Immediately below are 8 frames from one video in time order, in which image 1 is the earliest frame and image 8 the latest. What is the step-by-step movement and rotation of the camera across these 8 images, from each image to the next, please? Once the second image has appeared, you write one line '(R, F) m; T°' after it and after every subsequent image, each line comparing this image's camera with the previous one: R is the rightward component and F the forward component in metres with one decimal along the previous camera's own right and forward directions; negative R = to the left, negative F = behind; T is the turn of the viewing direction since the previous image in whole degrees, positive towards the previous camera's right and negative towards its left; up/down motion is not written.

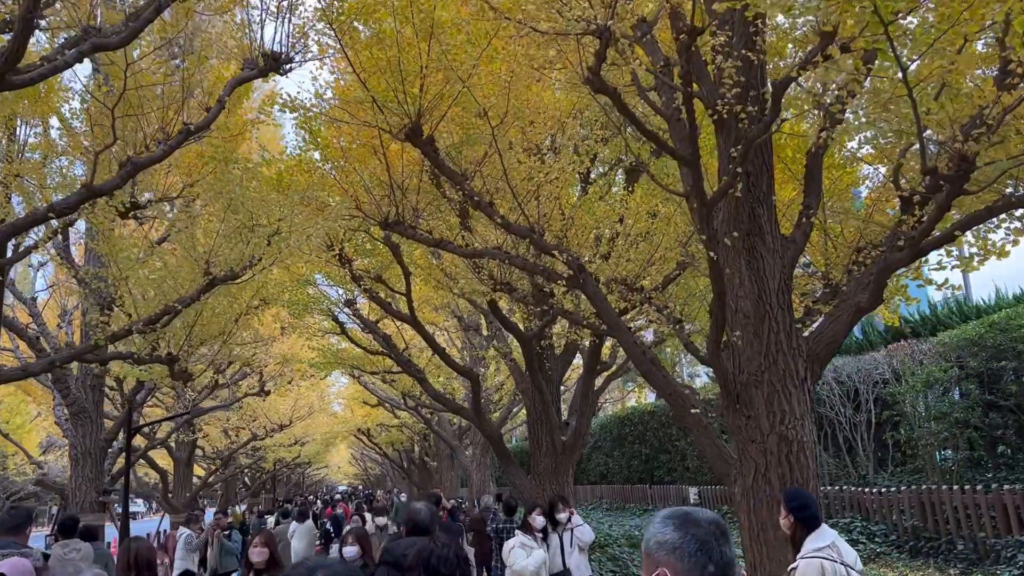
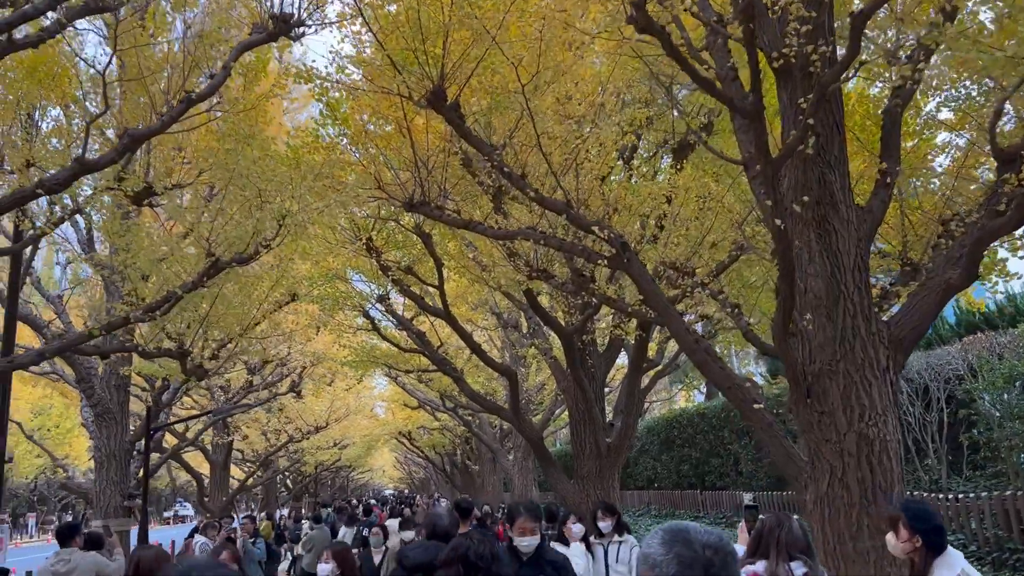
(+0.1, +0.8) m; -3°
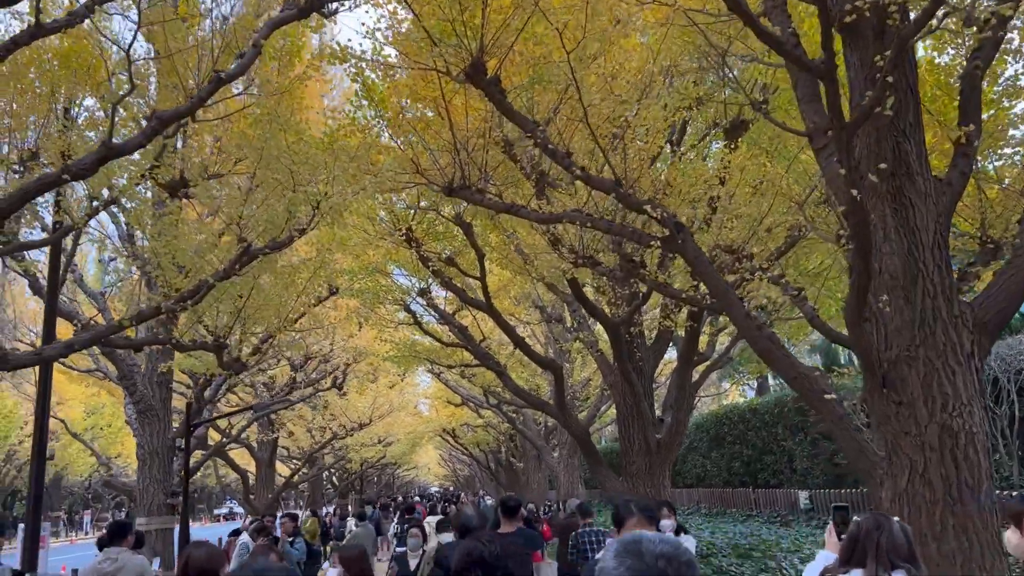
(0.0, +0.4) m; -3°
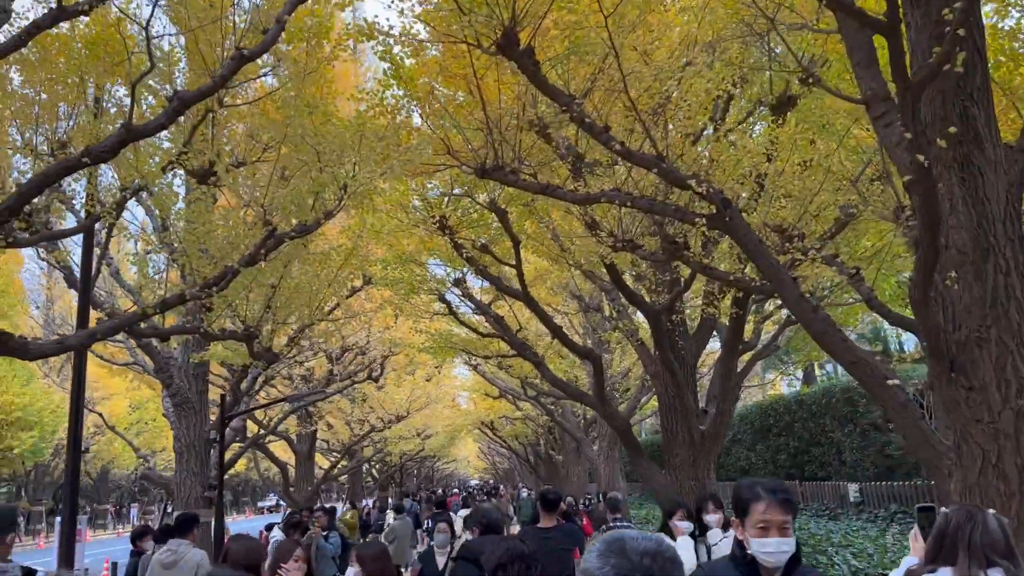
(0.0, +0.3) m; -3°
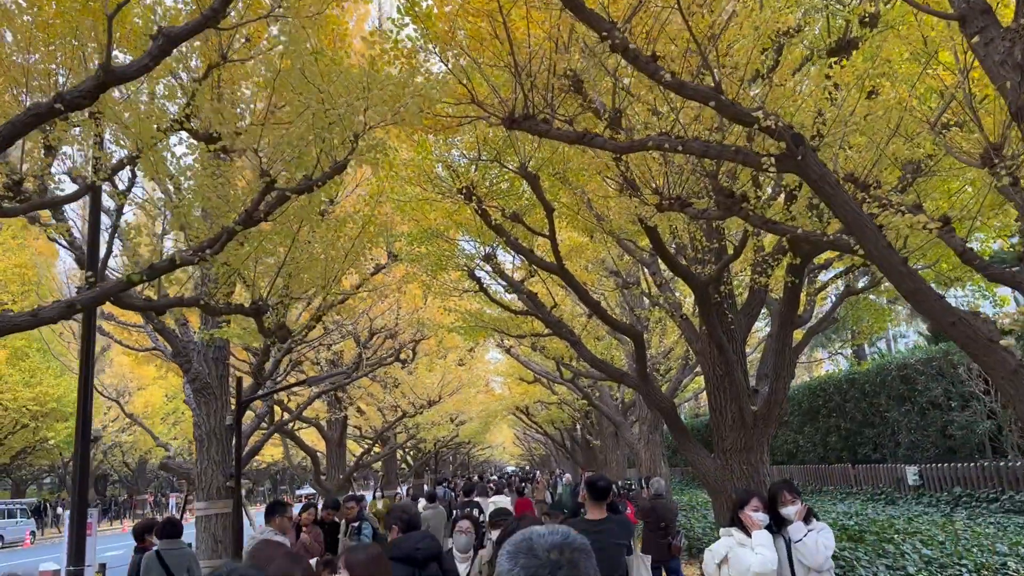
(0.0, +0.8) m; -2°
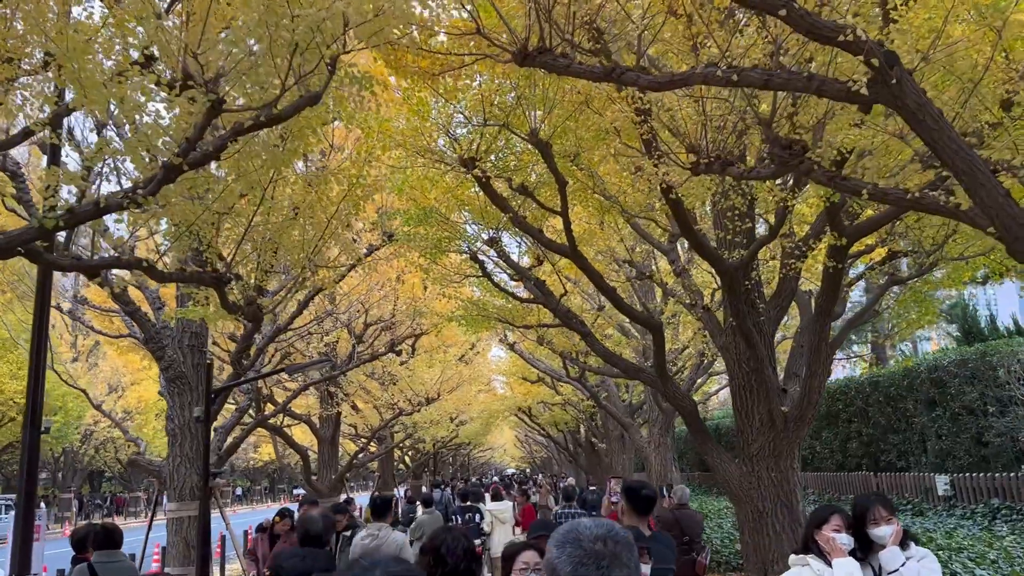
(0.0, +1.0) m; 0°
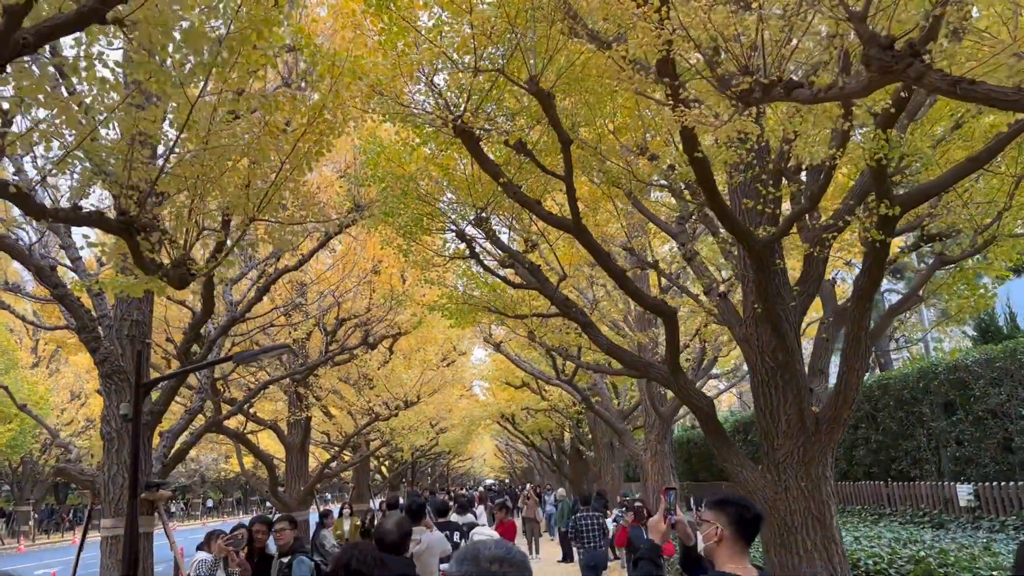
(-0.1, +1.3) m; +1°
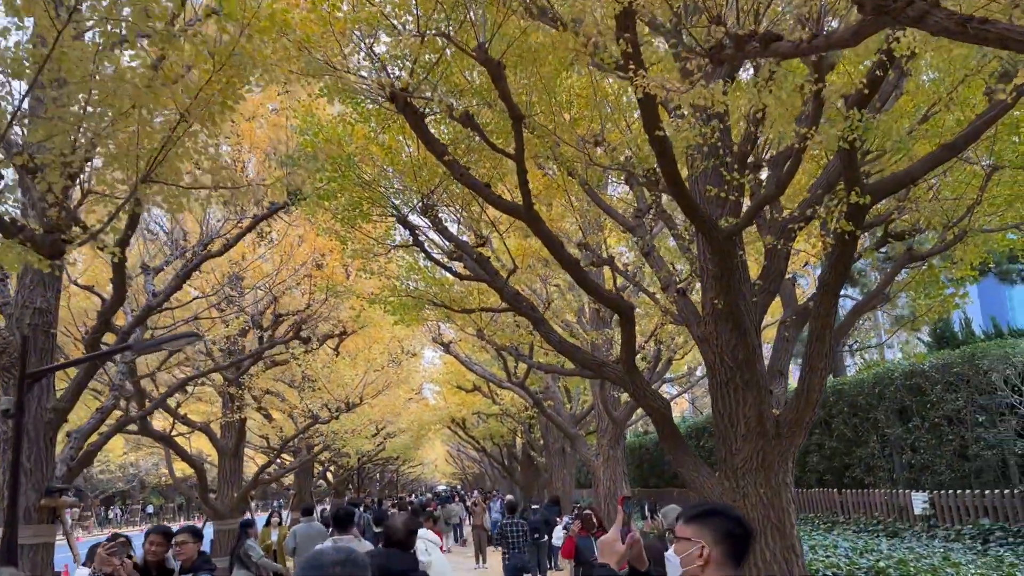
(+0.1, +0.6) m; +3°
